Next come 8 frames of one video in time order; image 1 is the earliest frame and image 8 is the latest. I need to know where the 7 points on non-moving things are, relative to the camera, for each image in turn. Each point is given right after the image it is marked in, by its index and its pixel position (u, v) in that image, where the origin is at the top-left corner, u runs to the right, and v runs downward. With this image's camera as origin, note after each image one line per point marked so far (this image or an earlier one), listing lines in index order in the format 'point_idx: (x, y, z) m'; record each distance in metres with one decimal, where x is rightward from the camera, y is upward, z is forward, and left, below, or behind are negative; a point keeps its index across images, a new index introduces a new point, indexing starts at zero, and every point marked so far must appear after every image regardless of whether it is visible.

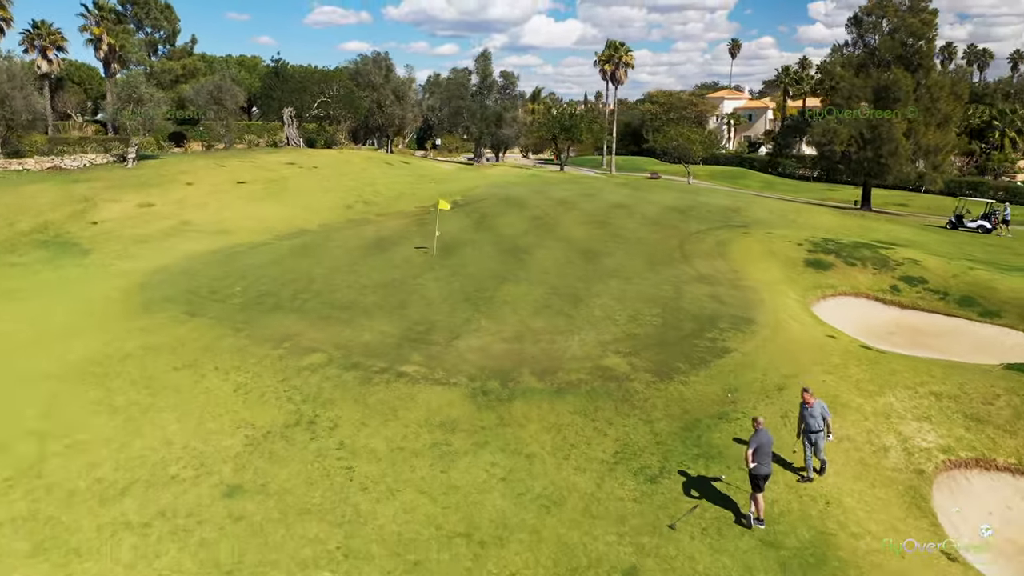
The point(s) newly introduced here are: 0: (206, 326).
0: (-7.2, -0.9, +19.6) m
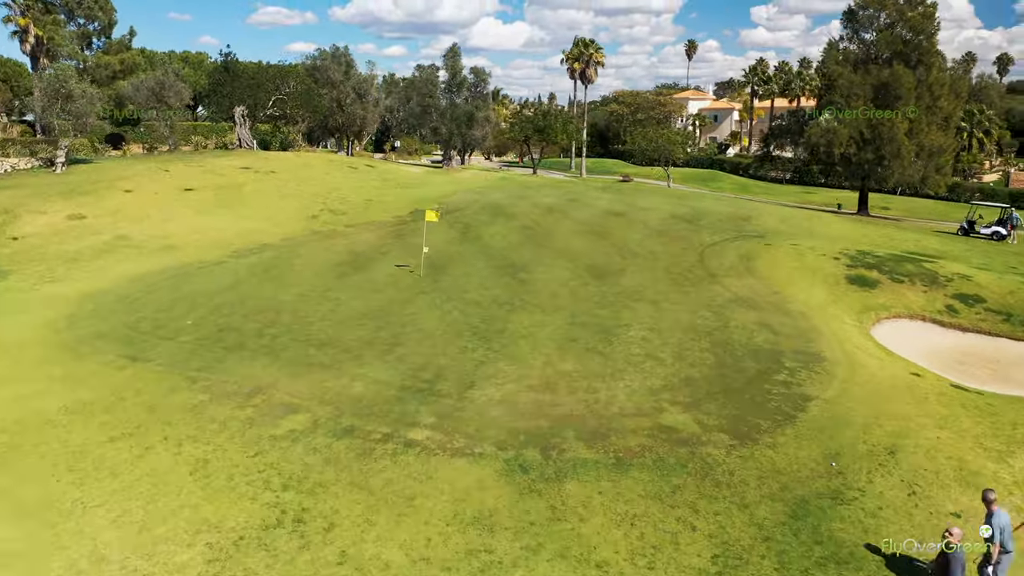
0: (-6.8, -1.6, +15.5) m
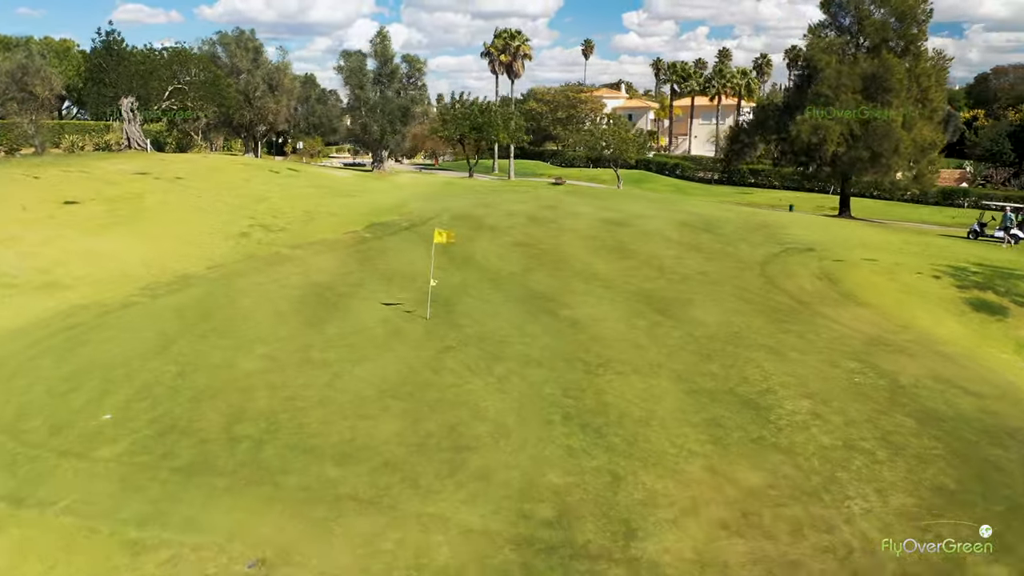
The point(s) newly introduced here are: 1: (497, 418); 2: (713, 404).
0: (-4.8, -2.7, +8.7) m
1: (-0.2, -1.9, +11.5) m
2: (+3.0, -1.7, +12.3) m
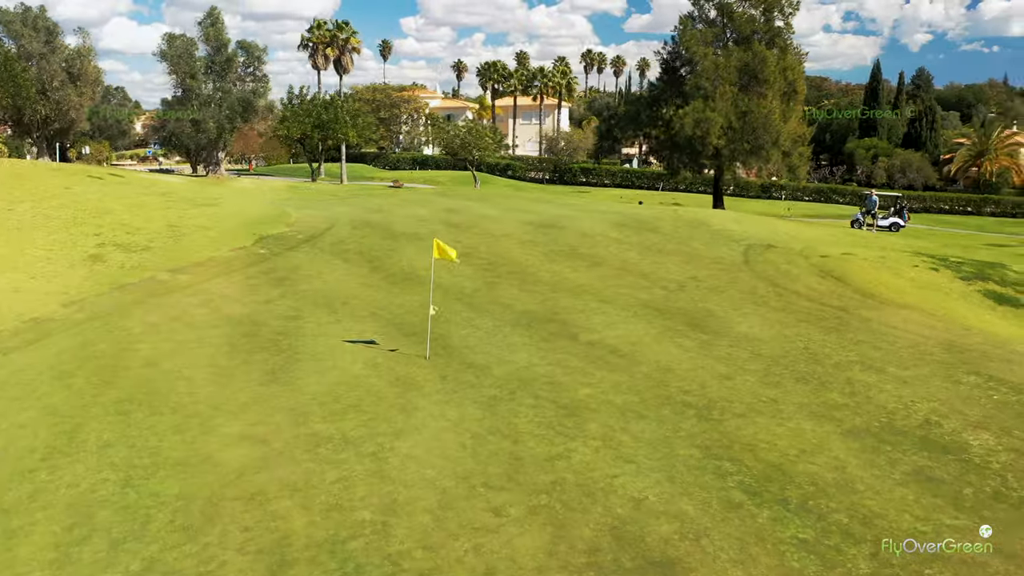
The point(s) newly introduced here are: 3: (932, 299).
0: (-2.2, -3.2, +4.1) m
1: (+1.6, -2.1, +8.0) m
2: (+4.5, -1.9, +9.5) m
3: (+8.2, -0.2, +16.2) m
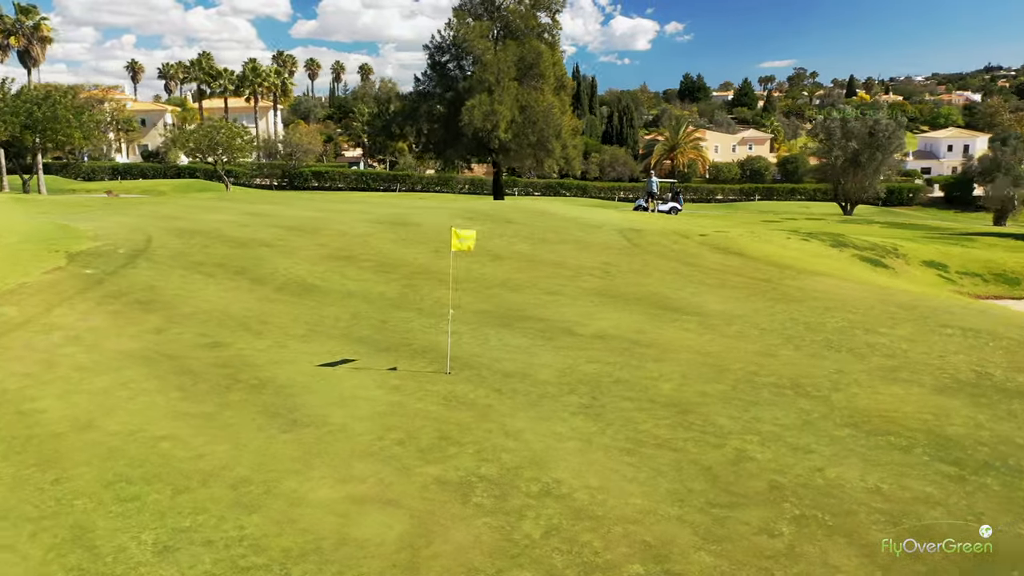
0: (+1.6, -3.1, +2.3) m
1: (+3.6, -1.8, +7.2) m
2: (+5.7, -1.3, +9.7) m
3: (+6.6, +0.5, +17.3) m
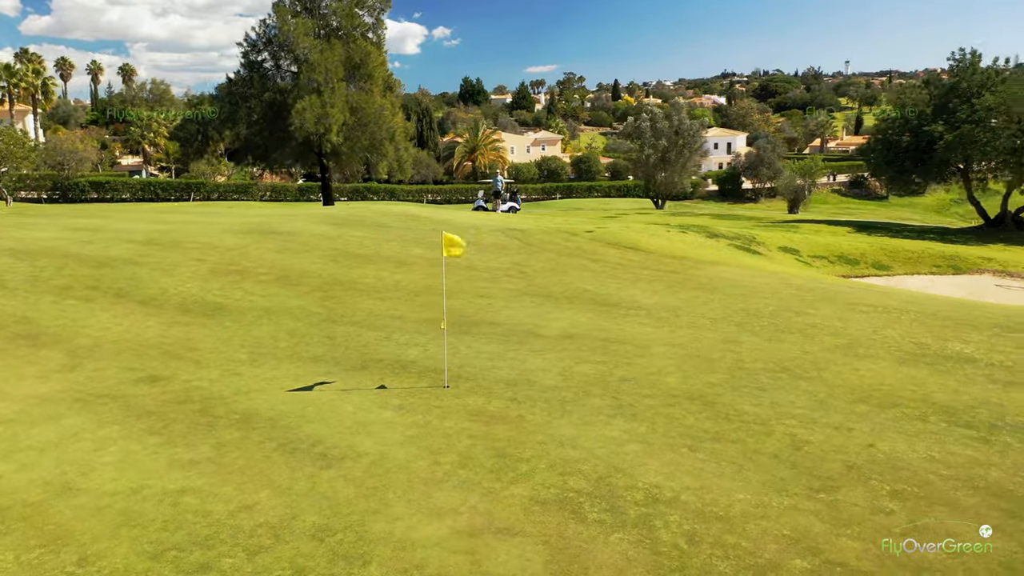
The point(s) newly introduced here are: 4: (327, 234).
0: (+3.7, -2.9, +2.5) m
1: (+4.3, -1.6, +7.8) m
2: (+5.7, -1.0, +10.7) m
3: (+4.5, +0.7, +18.3) m
4: (-4.4, +1.3, +19.8) m
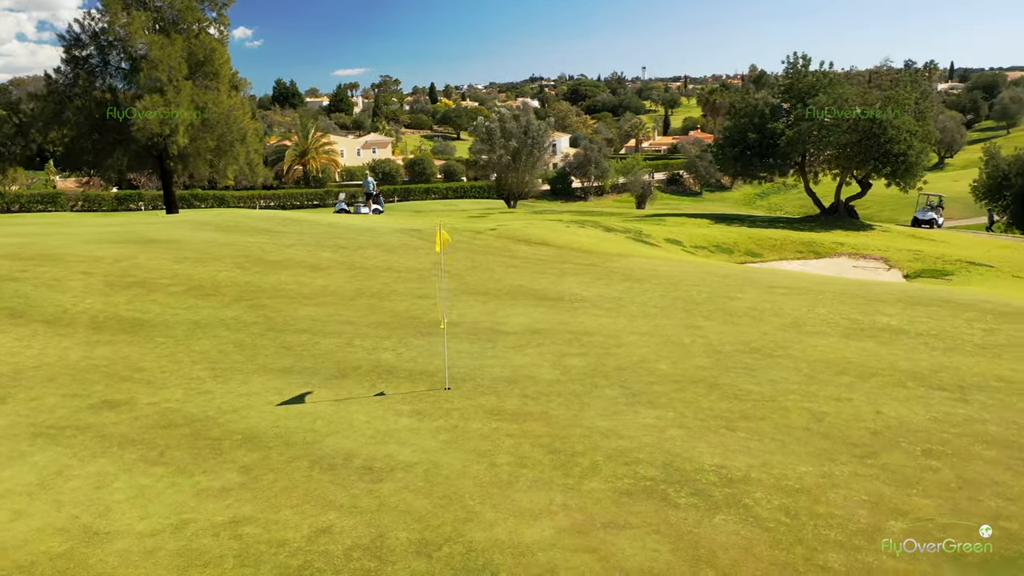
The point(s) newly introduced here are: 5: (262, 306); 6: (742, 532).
0: (+5.3, -2.6, +3.3) m
1: (+4.7, -1.3, +8.6) m
2: (+5.3, -0.7, +11.7) m
3: (+2.5, +0.9, +18.9) m
4: (-6.6, +1.0, +18.4) m
5: (-4.0, -0.3, +13.2) m
6: (+1.7, -1.8, +6.1) m
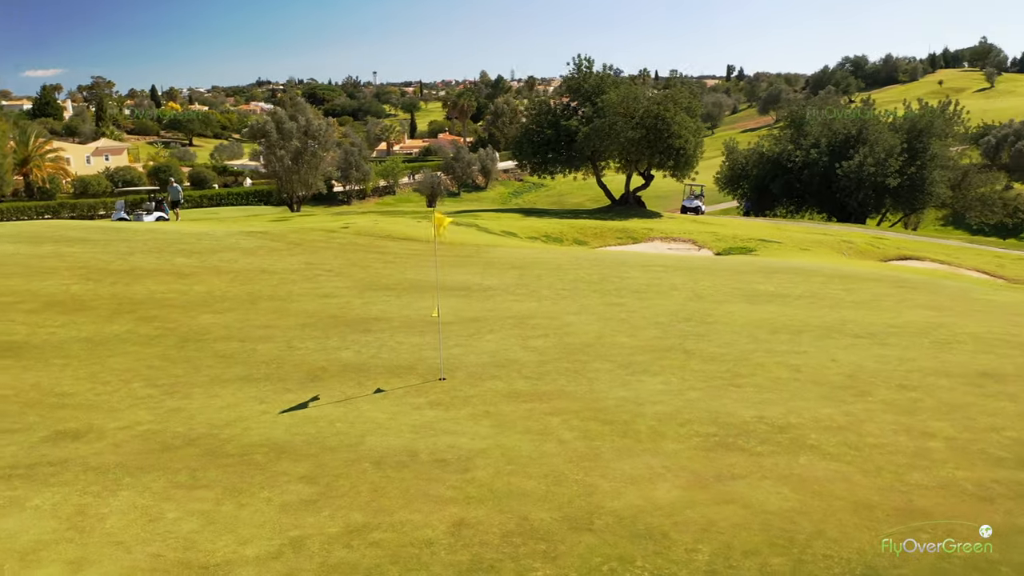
0: (+6.9, -2.0, +5.1) m
1: (+4.6, -0.8, +9.9) m
2: (+4.3, -0.2, +13.1) m
3: (-0.7, +1.1, +19.1) m
4: (-9.2, +0.7, +15.9) m
5: (-5.1, -0.4, +11.7) m
6: (+2.6, -1.4, +6.7) m
